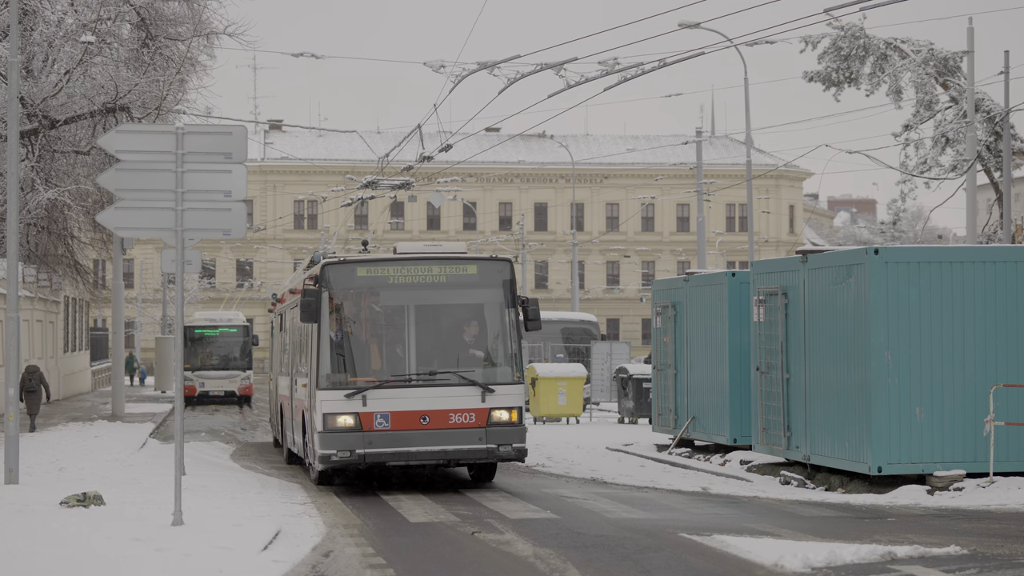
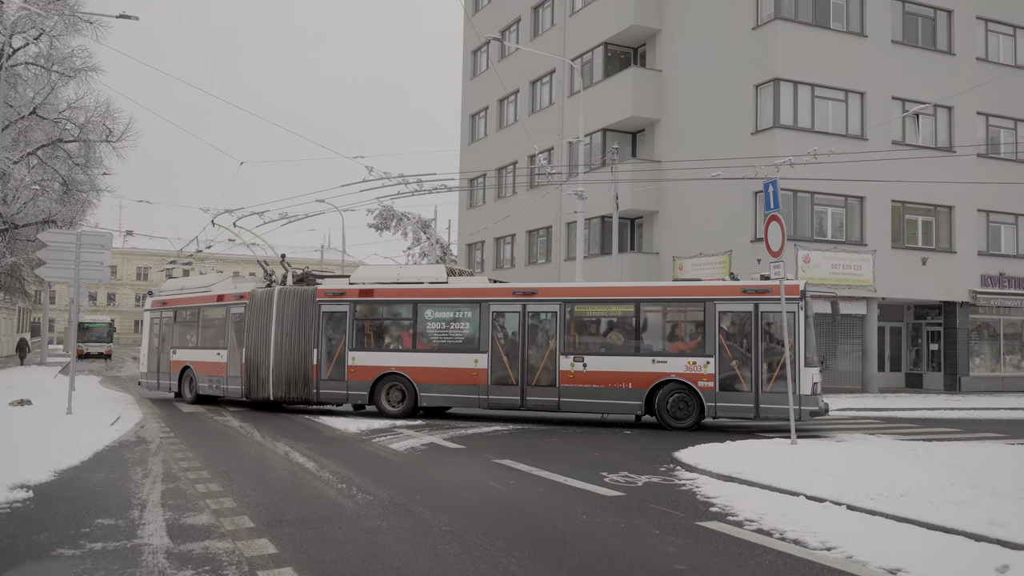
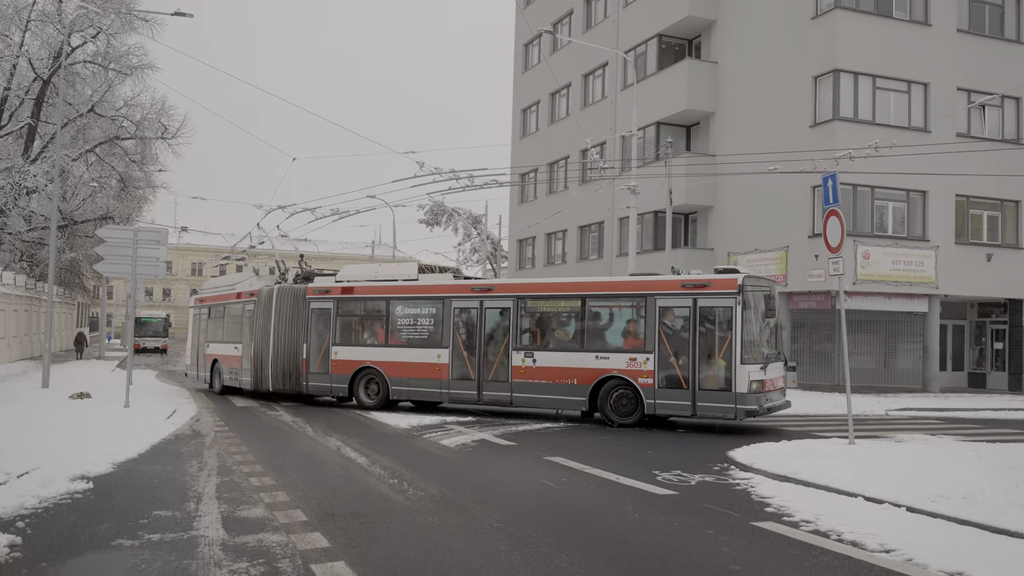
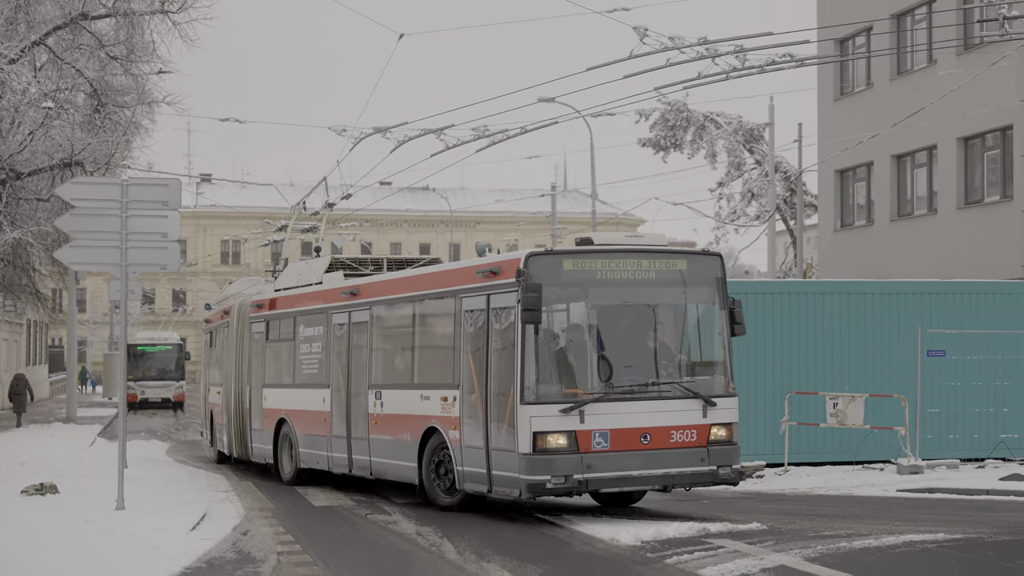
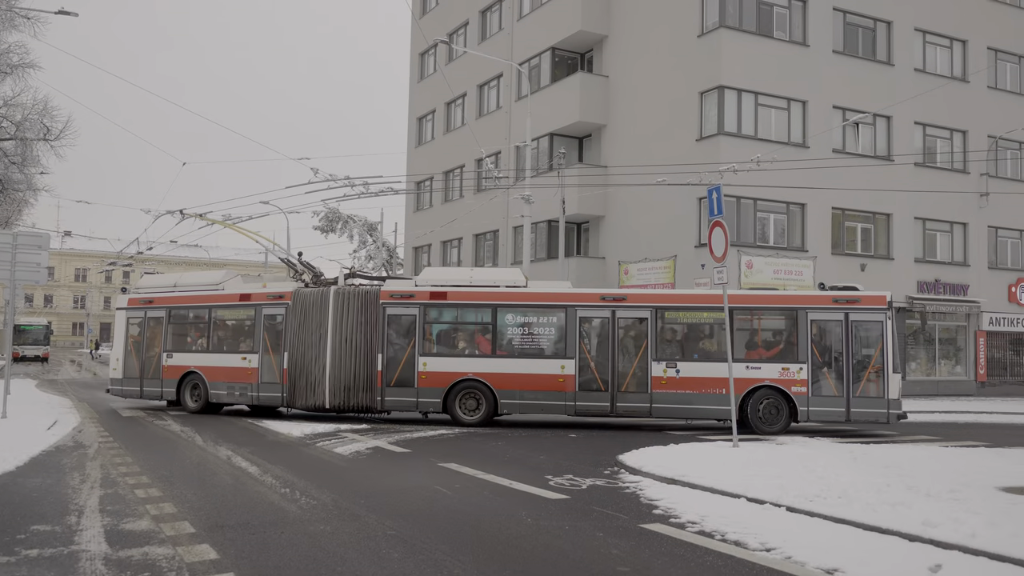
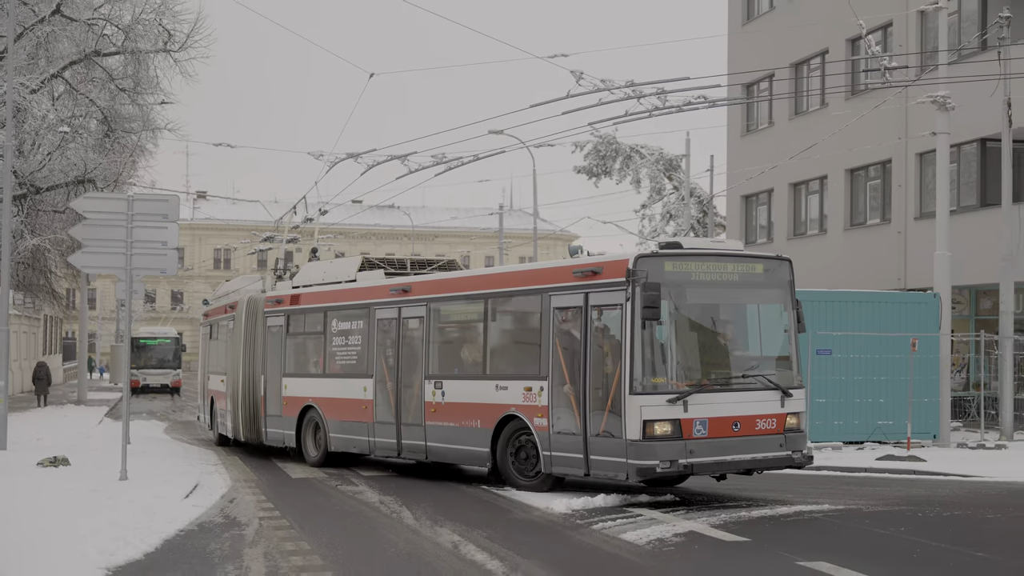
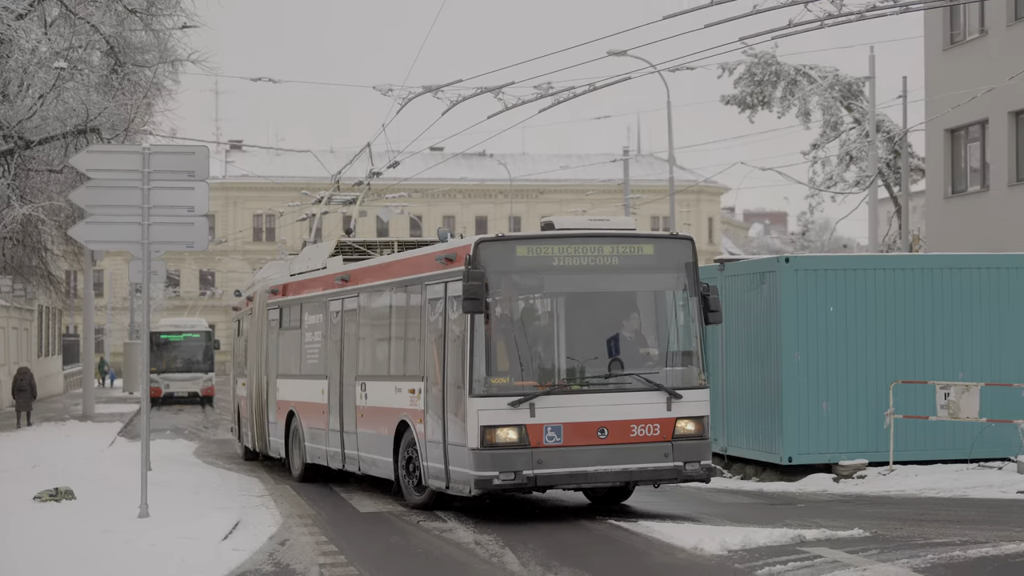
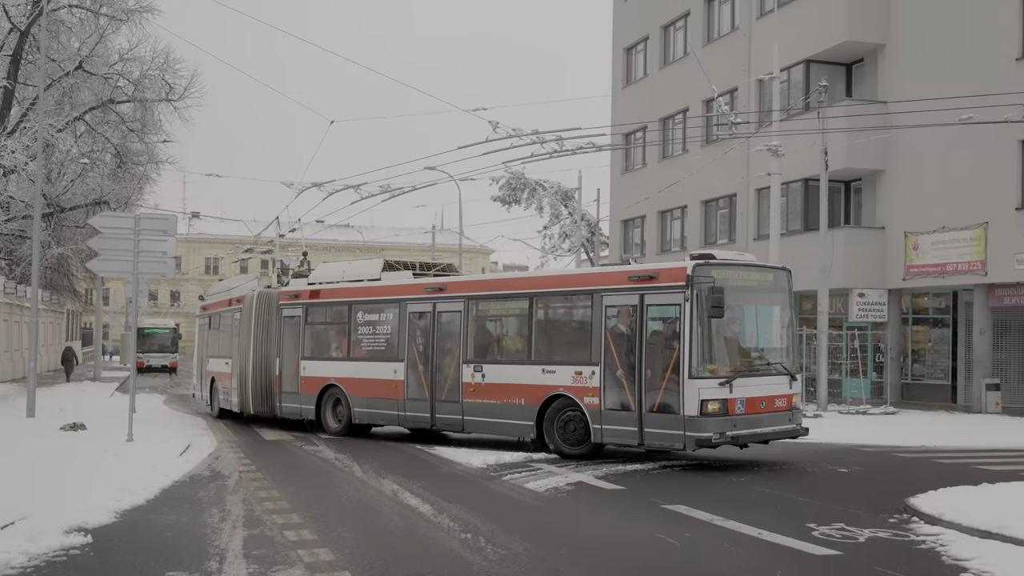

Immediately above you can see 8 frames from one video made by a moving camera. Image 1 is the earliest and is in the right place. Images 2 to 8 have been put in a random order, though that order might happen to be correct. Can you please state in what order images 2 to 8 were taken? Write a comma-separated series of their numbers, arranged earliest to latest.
7, 4, 6, 8, 3, 2, 5
